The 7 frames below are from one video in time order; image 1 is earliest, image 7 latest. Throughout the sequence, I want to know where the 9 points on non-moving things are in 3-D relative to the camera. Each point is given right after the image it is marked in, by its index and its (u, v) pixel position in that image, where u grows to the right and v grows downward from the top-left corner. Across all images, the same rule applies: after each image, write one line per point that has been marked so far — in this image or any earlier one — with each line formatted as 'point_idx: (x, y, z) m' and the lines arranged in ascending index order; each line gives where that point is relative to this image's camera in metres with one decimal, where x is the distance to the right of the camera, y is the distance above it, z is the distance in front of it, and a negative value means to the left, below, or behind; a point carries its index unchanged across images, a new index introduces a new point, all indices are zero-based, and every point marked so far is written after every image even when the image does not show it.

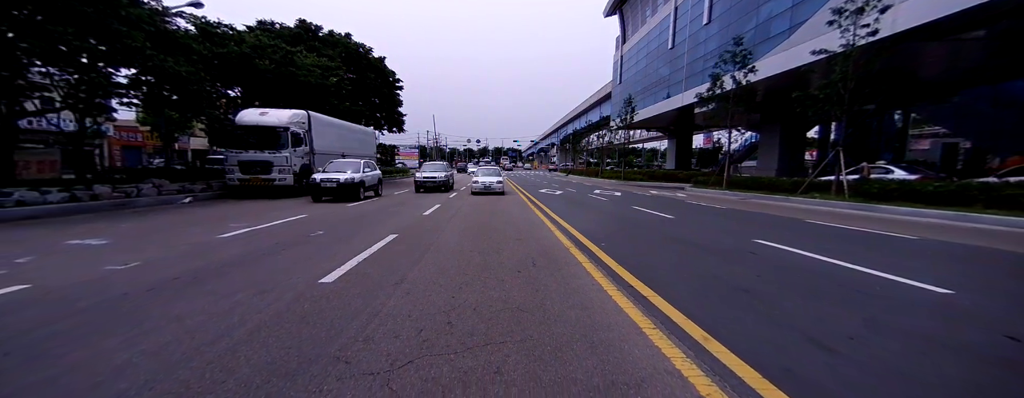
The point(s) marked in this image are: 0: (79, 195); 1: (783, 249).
0: (-13.8, +0.1, +10.6) m
1: (+6.6, -1.2, +8.1) m
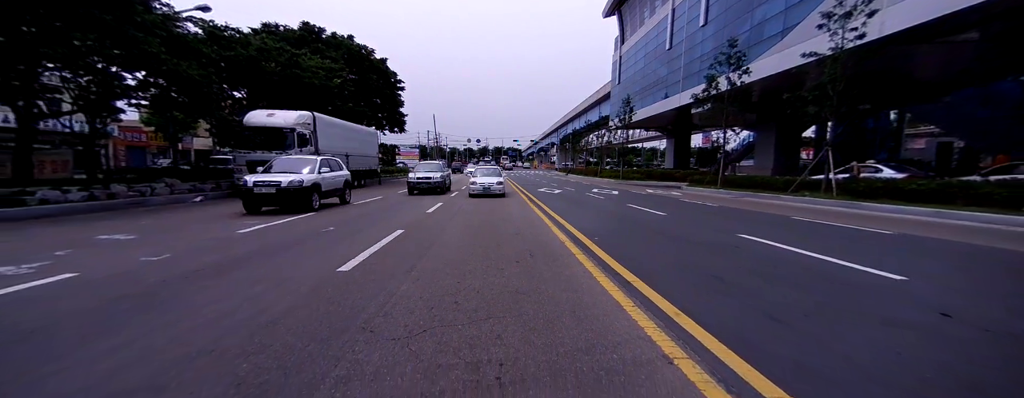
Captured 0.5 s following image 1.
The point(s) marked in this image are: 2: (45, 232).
0: (-13.9, +0.2, +11.1) m
1: (+6.5, -1.2, +8.6) m
2: (-11.0, -0.9, +7.8) m
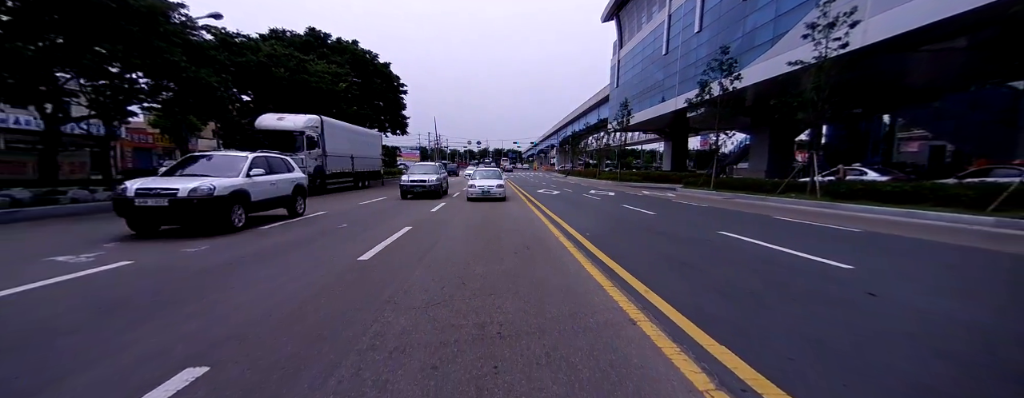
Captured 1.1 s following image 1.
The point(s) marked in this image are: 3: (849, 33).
0: (-13.9, +0.2, +11.8) m
1: (+6.5, -1.2, +9.3) m
2: (-11.0, -0.8, +8.5) m
3: (+15.1, +7.4, +14.8) m
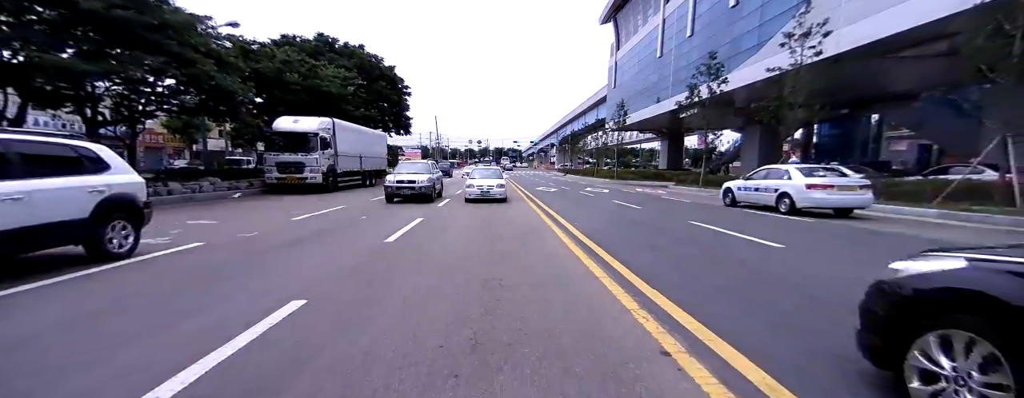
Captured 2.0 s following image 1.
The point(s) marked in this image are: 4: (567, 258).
0: (-13.9, +0.3, +13.0) m
1: (+6.5, -1.0, +10.5) m
2: (-11.1, -0.7, +9.7) m
3: (+15.0, +7.6, +16.0) m
4: (+1.0, -1.1, +6.2) m
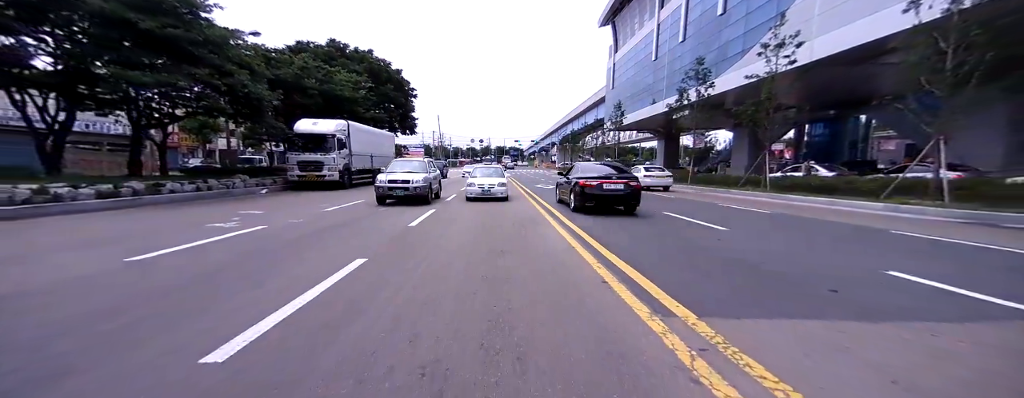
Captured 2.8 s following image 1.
0: (-13.9, +0.6, +14.7) m
1: (+6.5, -0.8, +12.1) m
2: (-11.1, -0.5, +11.4) m
3: (+15.0, +7.8, +17.5) m
4: (+1.0, -0.9, +7.9) m
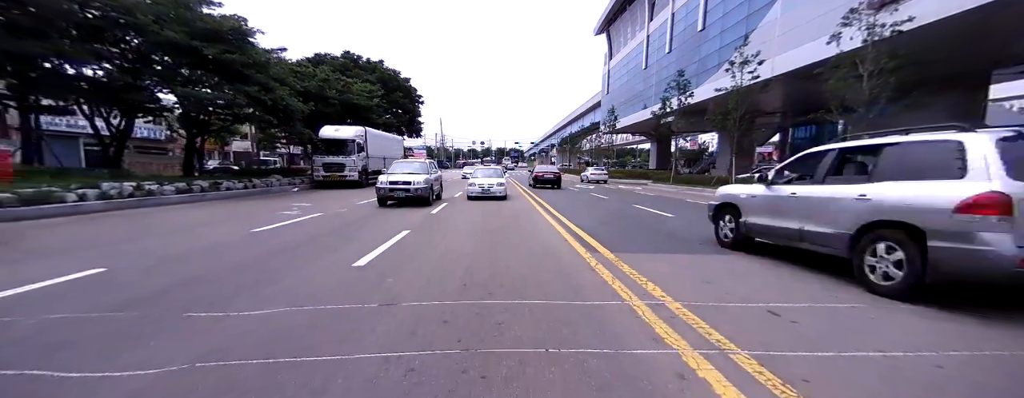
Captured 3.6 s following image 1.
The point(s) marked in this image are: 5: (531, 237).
0: (-14.0, +0.7, +17.3) m
1: (+6.4, -0.6, +14.7) m
2: (-11.1, -0.3, +14.0) m
3: (+15.0, +8.0, +20.1) m
4: (+0.9, -0.7, +10.5) m
5: (+0.4, -1.0, +8.8) m
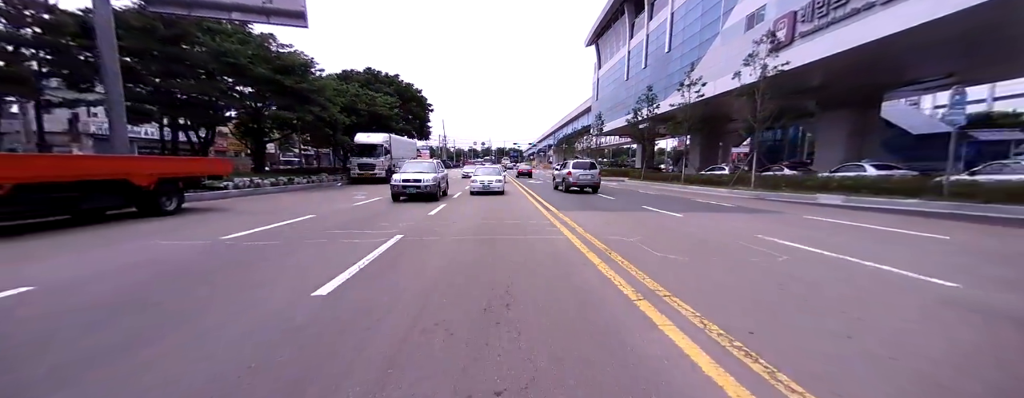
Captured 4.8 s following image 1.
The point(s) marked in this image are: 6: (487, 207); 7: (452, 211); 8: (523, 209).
0: (-14.2, +1.3, +23.0) m
1: (+6.2, -0.1, +20.3) m
2: (-11.4, +0.2, +19.7) m
3: (+14.8, +8.6, +25.8) m
4: (+0.7, -0.1, +16.1) m
5: (+0.2, -0.4, +14.4) m
6: (-1.3, 0.0, +17.5) m
7: (-2.7, -0.2, +15.7) m
8: (+0.4, -0.1, +15.6) m
